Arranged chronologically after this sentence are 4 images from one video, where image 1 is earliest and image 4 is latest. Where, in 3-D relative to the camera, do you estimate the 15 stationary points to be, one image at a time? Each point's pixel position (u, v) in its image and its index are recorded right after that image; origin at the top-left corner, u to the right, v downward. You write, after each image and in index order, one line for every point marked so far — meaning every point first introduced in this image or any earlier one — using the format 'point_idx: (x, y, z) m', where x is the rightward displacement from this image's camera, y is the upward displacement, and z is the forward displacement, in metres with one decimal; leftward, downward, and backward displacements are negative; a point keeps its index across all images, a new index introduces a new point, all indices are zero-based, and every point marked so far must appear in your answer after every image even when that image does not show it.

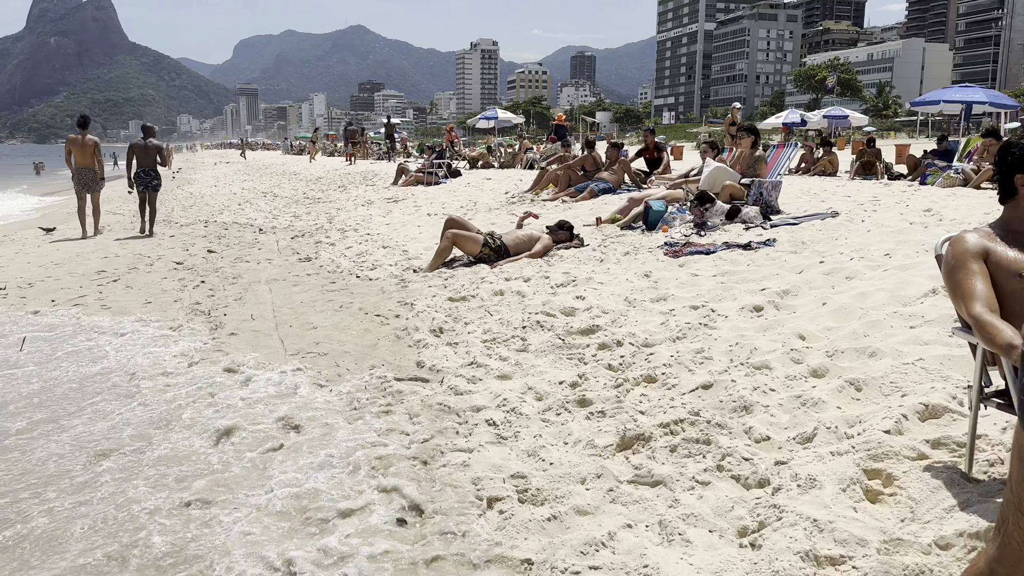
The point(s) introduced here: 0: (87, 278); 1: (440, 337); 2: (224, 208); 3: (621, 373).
0: (-4.2, +0.1, +7.5) m
1: (-0.5, -0.3, +4.8) m
2: (-5.6, +1.5, +14.6) m
3: (+0.6, -0.4, +3.9) m
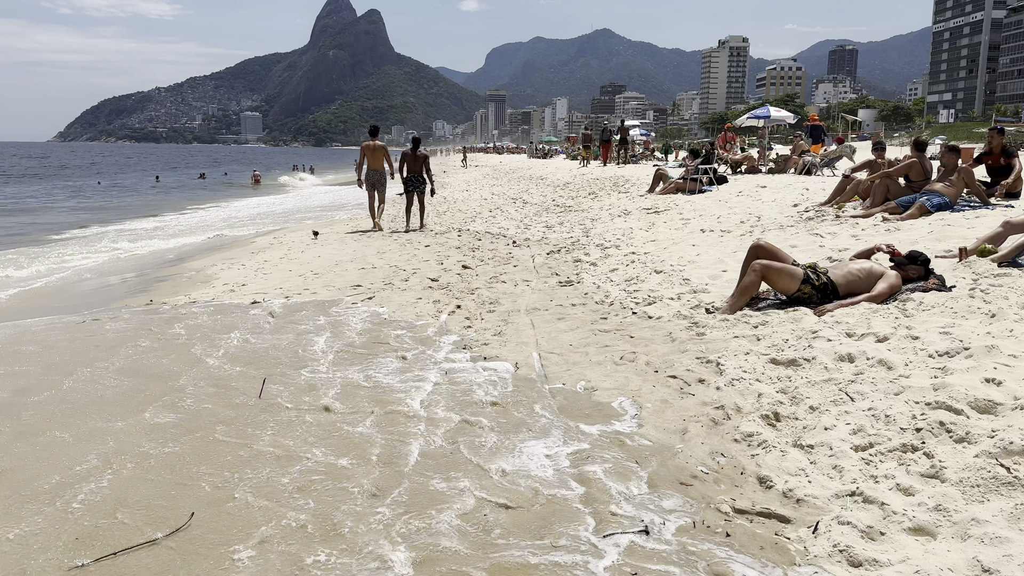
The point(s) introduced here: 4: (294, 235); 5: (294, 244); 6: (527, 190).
0: (-1.6, 0.0, +7.1) m
1: (+1.1, -0.6, +3.3) m
2: (-0.7, +1.4, +14.2) m
3: (+1.8, -0.8, +2.1) m
4: (-3.5, +0.9, +12.2) m
5: (-3.2, +0.7, +11.1) m
6: (+0.4, +2.6, +19.7) m
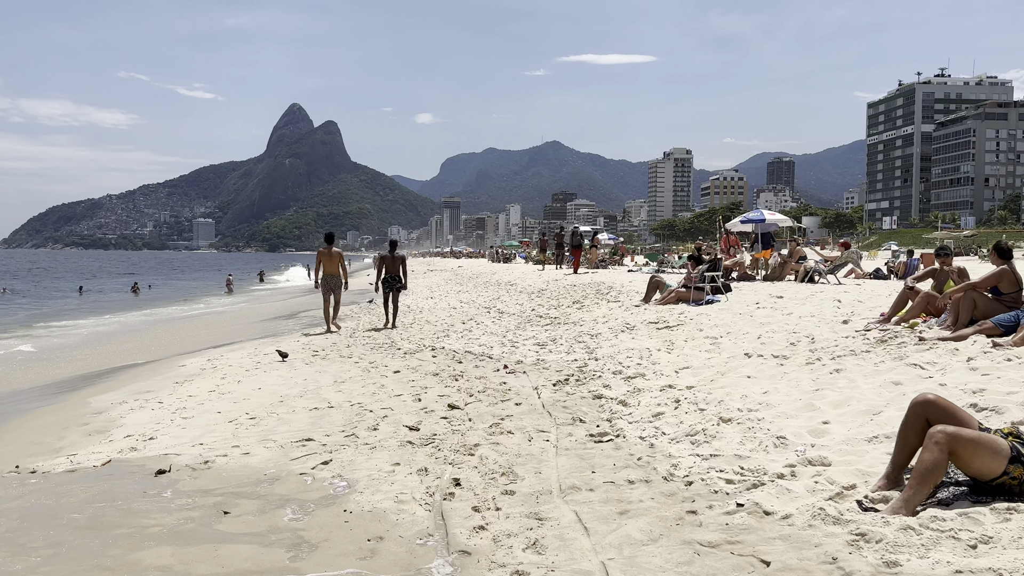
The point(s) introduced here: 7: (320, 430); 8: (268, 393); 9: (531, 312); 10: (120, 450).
0: (-1.5, -1.1, +5.1) m
1: (+1.4, -1.1, +1.4) m
2: (-1.1, -0.6, +12.4) m
3: (+2.2, -1.2, +0.3) m
4: (-3.8, -0.9, +10.2) m
5: (-3.4, -1.0, +9.1) m
6: (-0.3, -0.2, +18.0) m
7: (-1.4, -1.0, +5.6) m
8: (-2.3, -1.0, +7.2) m
9: (+0.3, -0.4, +13.5) m
10: (-2.8, -1.2, +5.4) m
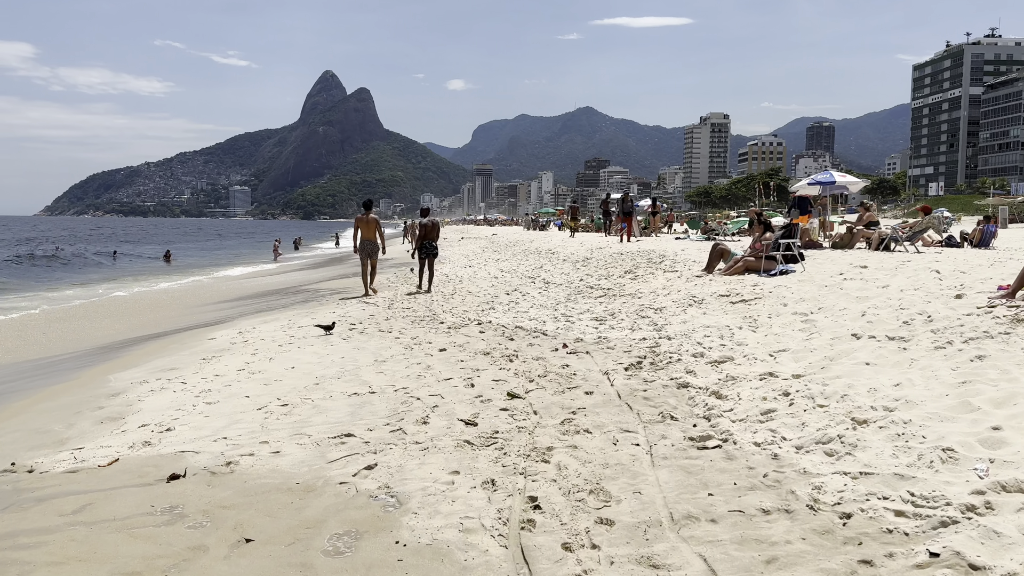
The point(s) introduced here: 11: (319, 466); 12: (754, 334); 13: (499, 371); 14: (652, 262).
0: (-1.1, -0.9, +4.3) m
1: (+1.7, -1.1, +0.5) m
2: (-0.3, -0.2, +11.5) m
3: (+2.5, -1.2, -0.6) m
4: (-3.1, -0.5, +9.5) m
5: (-2.8, -0.6, +8.3) m
6: (+0.7, +0.5, +17.1) m
7: (-1.0, -0.9, +4.8) m
8: (-1.8, -0.7, +6.5) m
9: (+1.1, +0.1, +12.6) m
10: (-2.3, -1.0, +4.7) m
11: (-1.0, -0.9, +4.0) m
12: (+2.1, -0.4, +6.6) m
13: (-0.1, -0.7, +6.2) m
14: (+2.6, +0.5, +13.9) m
